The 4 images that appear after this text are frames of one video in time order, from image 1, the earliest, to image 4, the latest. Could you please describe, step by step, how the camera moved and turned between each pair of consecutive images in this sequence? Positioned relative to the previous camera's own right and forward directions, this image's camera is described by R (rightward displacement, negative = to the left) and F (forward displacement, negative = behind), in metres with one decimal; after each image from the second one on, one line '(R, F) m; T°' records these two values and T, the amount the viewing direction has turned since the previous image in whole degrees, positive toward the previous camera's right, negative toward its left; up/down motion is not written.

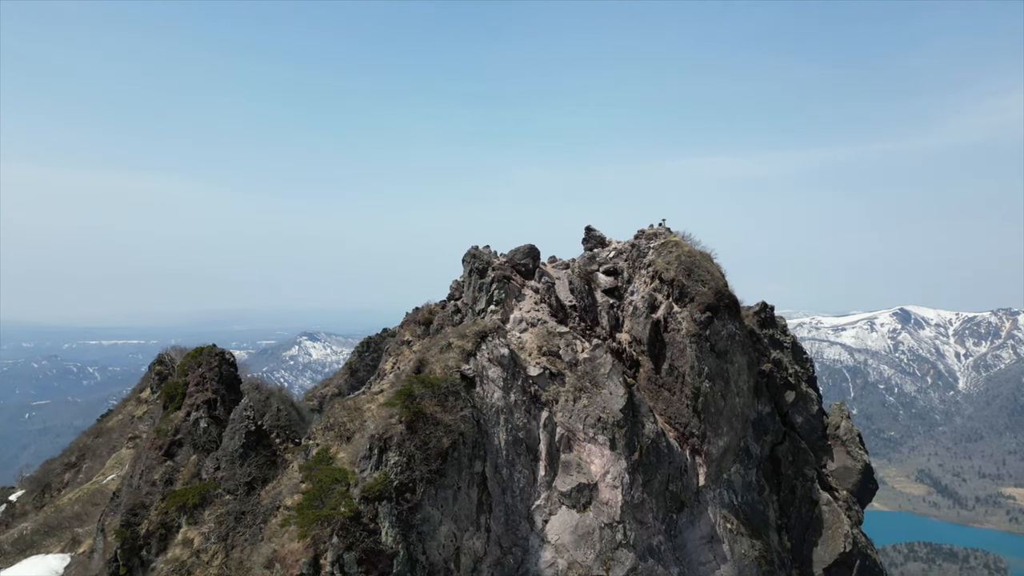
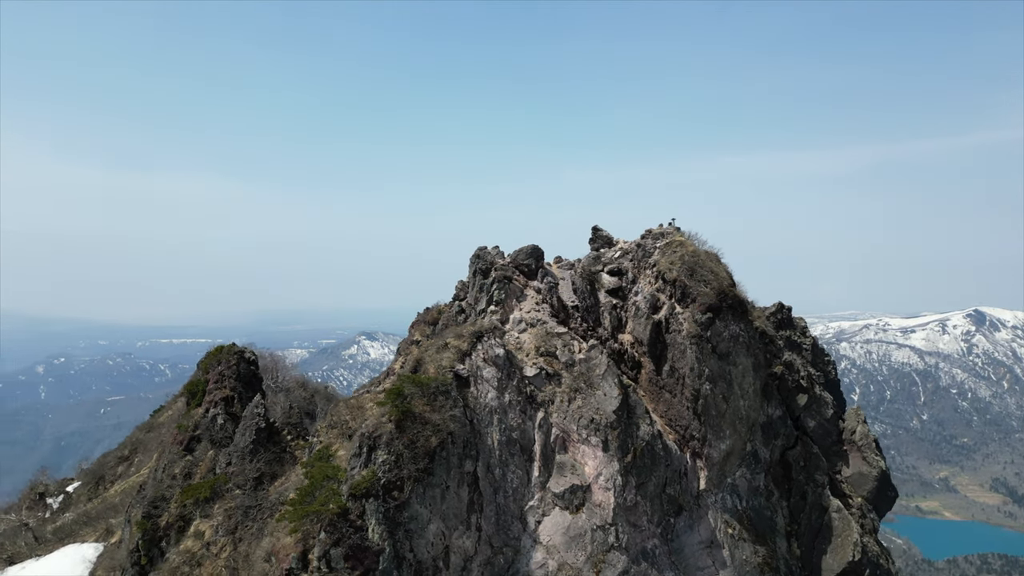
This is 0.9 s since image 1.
(+1.9, 0.0) m; -4°
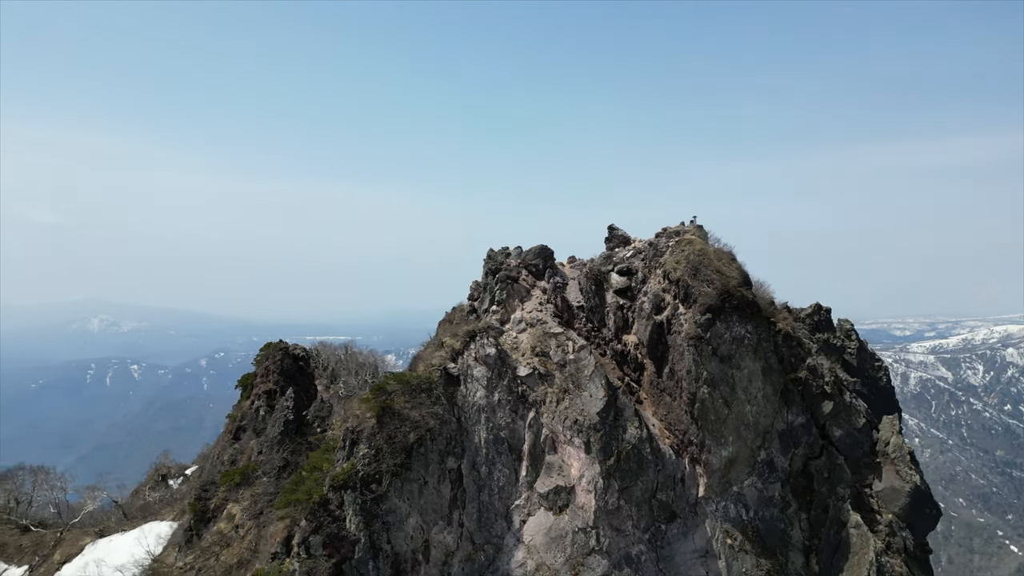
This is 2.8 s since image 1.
(+4.3, +0.2) m; -9°
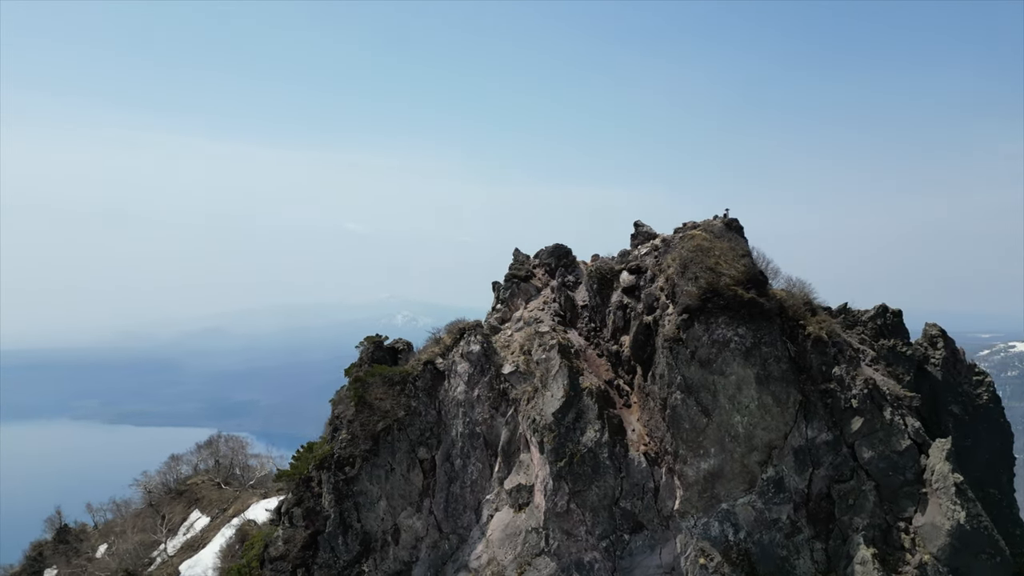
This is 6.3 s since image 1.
(+9.0, +0.9) m; -18°
